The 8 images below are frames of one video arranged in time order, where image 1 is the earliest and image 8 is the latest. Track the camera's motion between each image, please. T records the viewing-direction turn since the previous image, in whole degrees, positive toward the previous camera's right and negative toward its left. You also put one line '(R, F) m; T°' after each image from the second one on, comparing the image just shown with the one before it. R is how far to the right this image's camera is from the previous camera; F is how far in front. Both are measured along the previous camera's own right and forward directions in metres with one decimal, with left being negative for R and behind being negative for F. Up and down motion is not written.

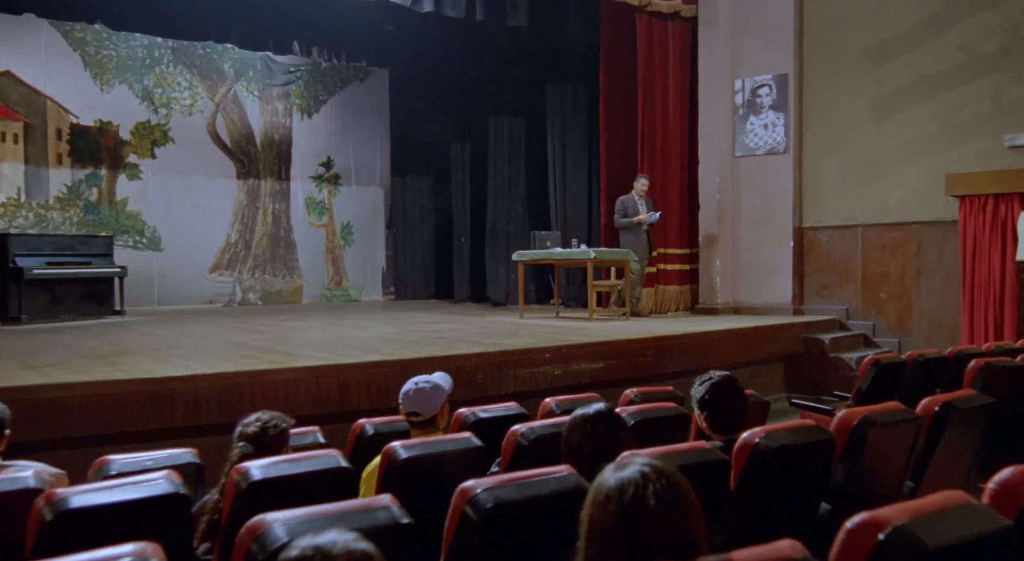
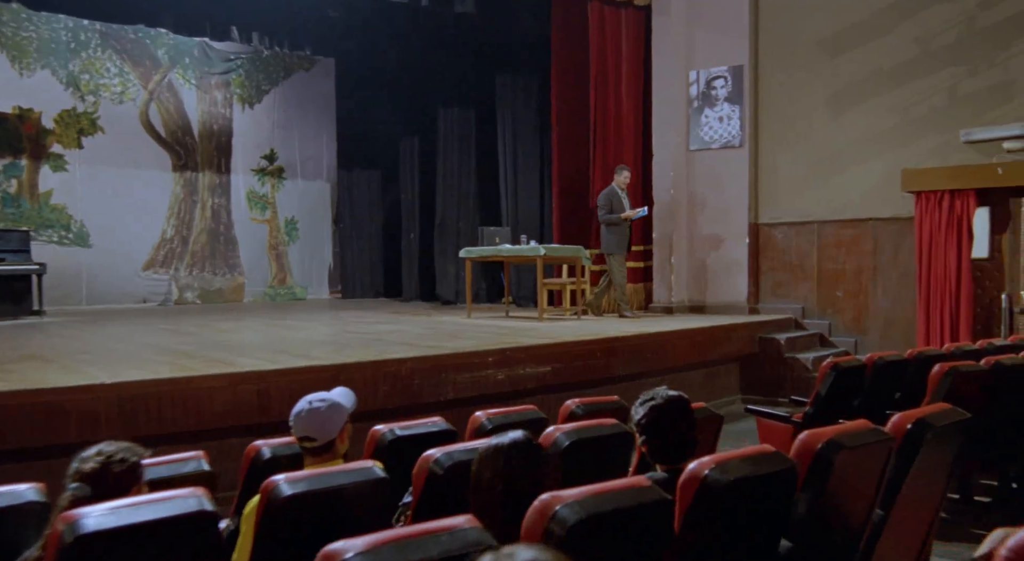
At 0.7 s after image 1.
(+0.1, +0.4) m; +3°
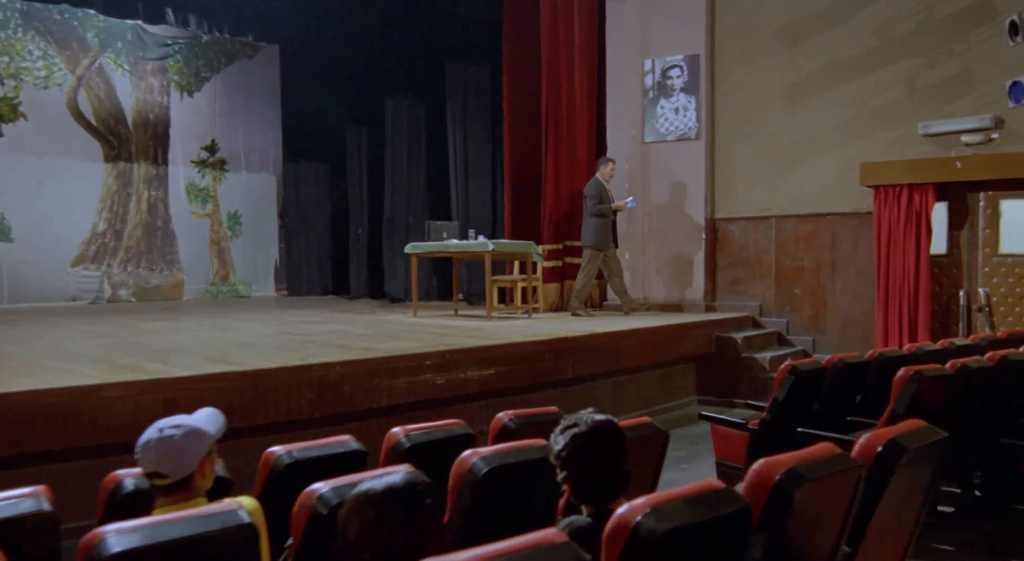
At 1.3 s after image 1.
(+0.1, +0.4) m; +2°
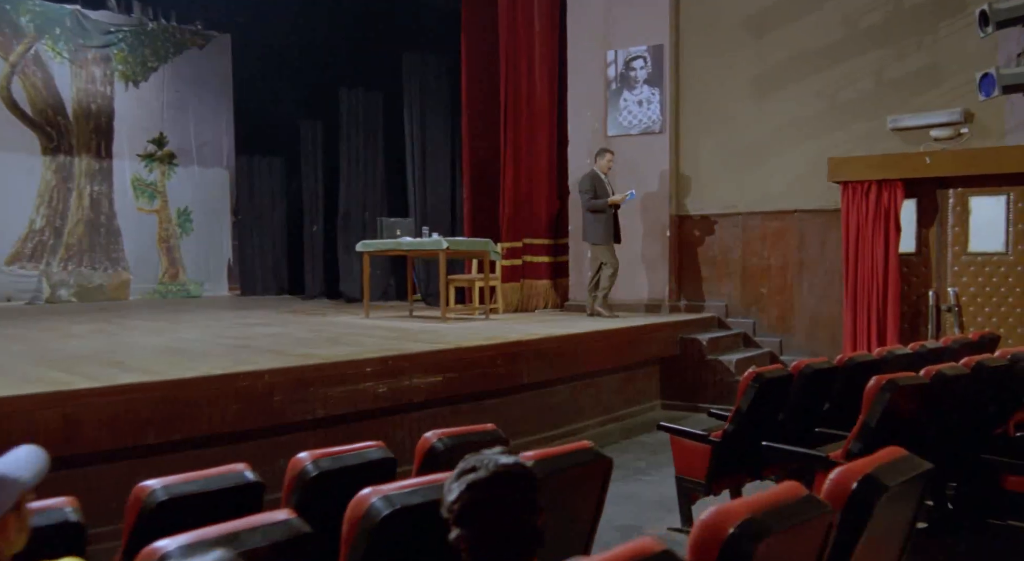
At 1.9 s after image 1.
(+0.1, +0.4) m; +2°
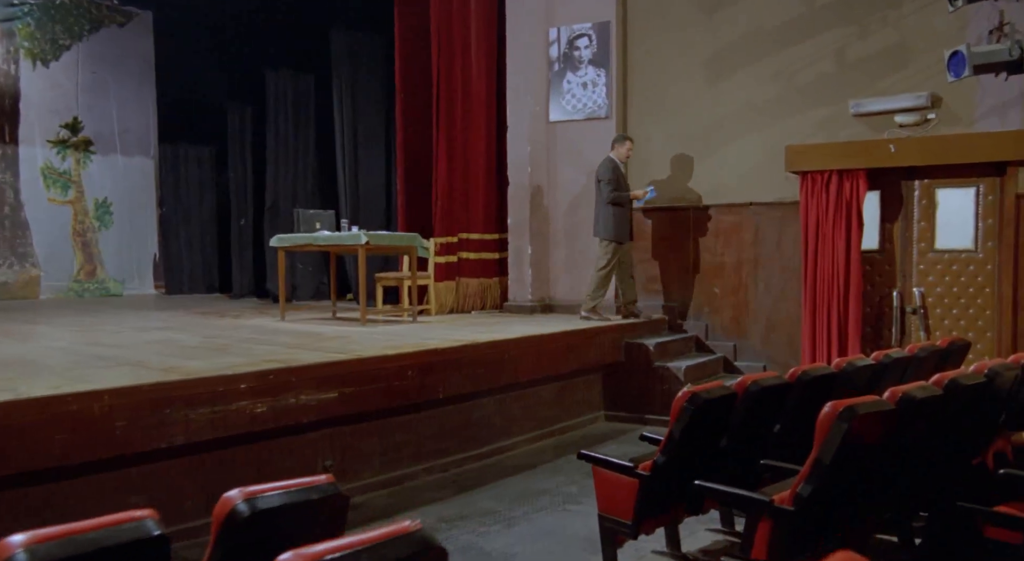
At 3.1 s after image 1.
(+0.3, +0.7) m; +2°
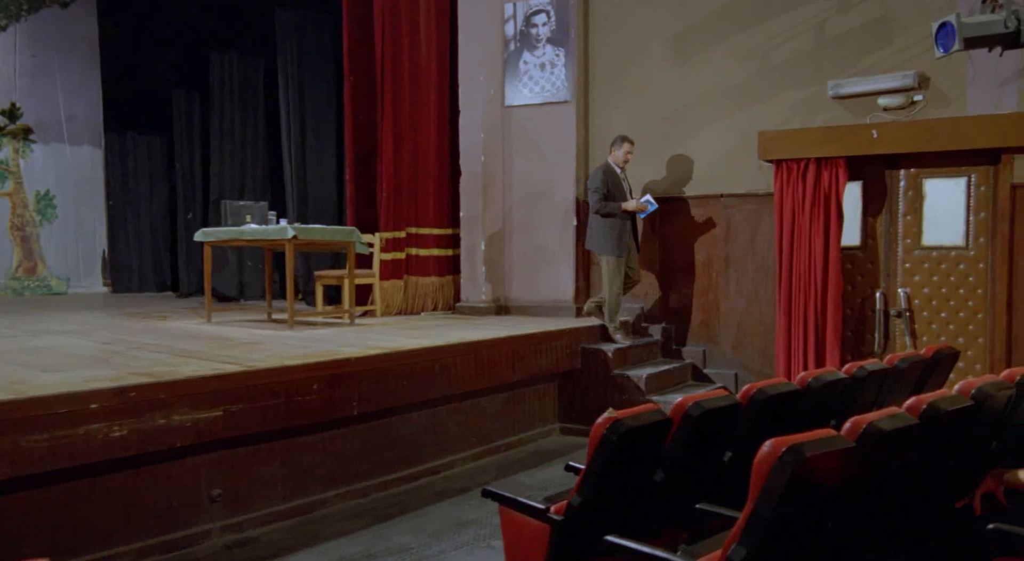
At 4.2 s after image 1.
(+0.4, +0.6) m; 0°
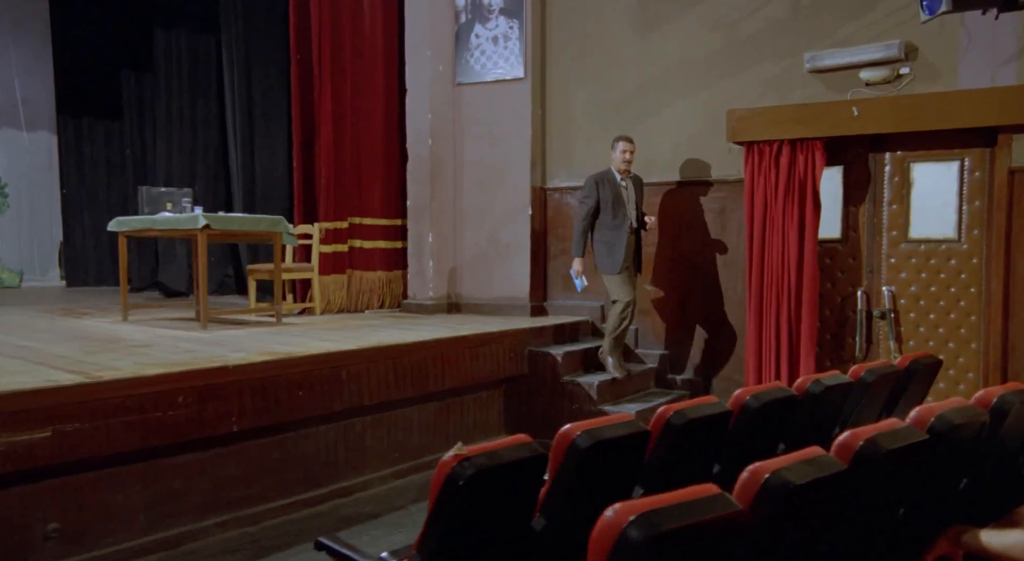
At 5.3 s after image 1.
(+0.5, +0.6) m; -1°
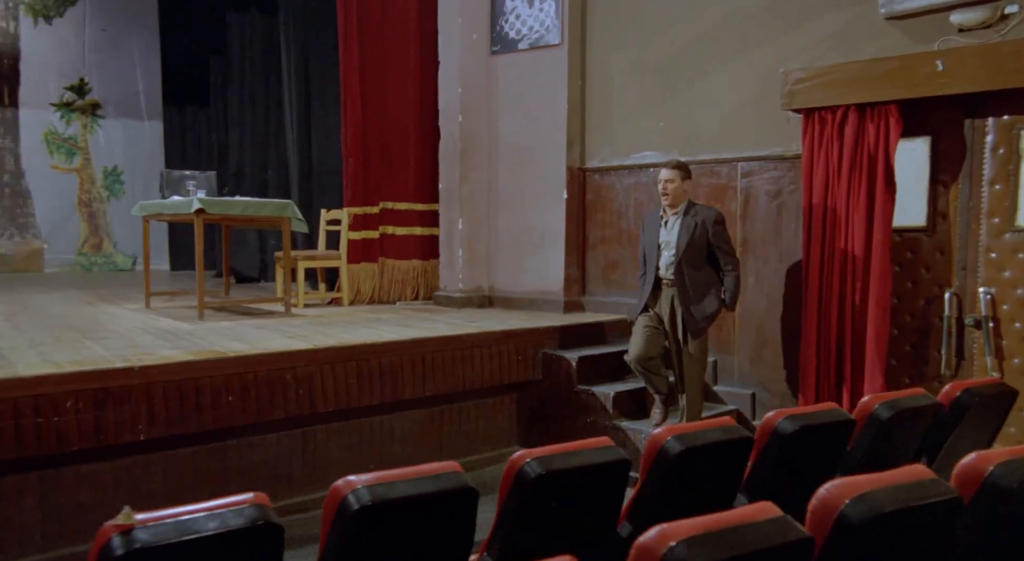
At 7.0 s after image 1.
(+0.9, +0.8) m; -11°
